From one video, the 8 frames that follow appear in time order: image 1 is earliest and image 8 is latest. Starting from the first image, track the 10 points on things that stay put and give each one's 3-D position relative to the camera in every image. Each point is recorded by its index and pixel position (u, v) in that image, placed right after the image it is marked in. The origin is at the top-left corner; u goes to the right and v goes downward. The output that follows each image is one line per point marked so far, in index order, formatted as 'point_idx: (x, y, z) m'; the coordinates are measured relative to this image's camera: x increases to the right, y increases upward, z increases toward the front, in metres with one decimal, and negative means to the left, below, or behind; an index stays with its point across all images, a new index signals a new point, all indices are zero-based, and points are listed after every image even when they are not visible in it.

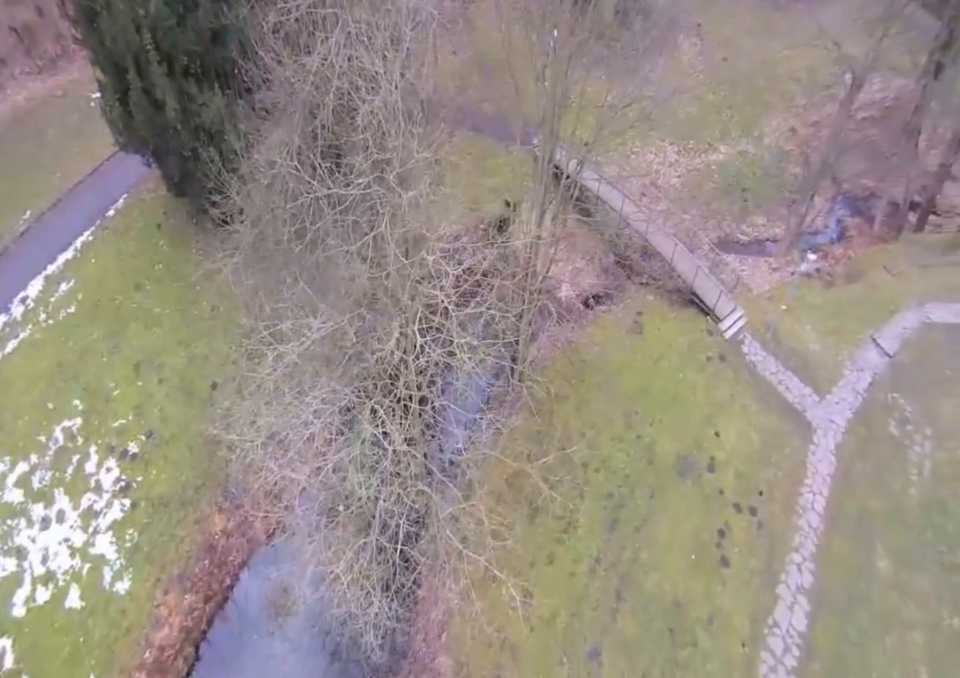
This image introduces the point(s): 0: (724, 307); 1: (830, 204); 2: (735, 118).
0: (+5.0, +0.7, +12.4) m
1: (+9.0, +3.4, +15.1) m
2: (+7.2, +6.1, +16.3) m
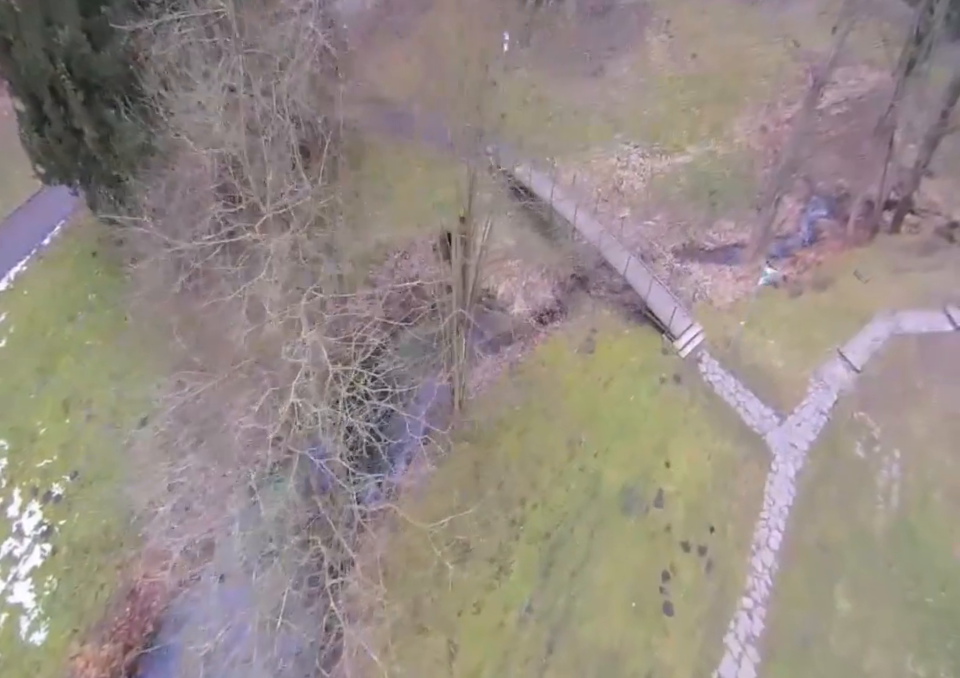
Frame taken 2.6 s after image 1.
0: (+3.8, +0.3, +11.6) m
1: (+7.8, +3.2, +14.3) m
2: (+5.9, +5.8, +15.4) m
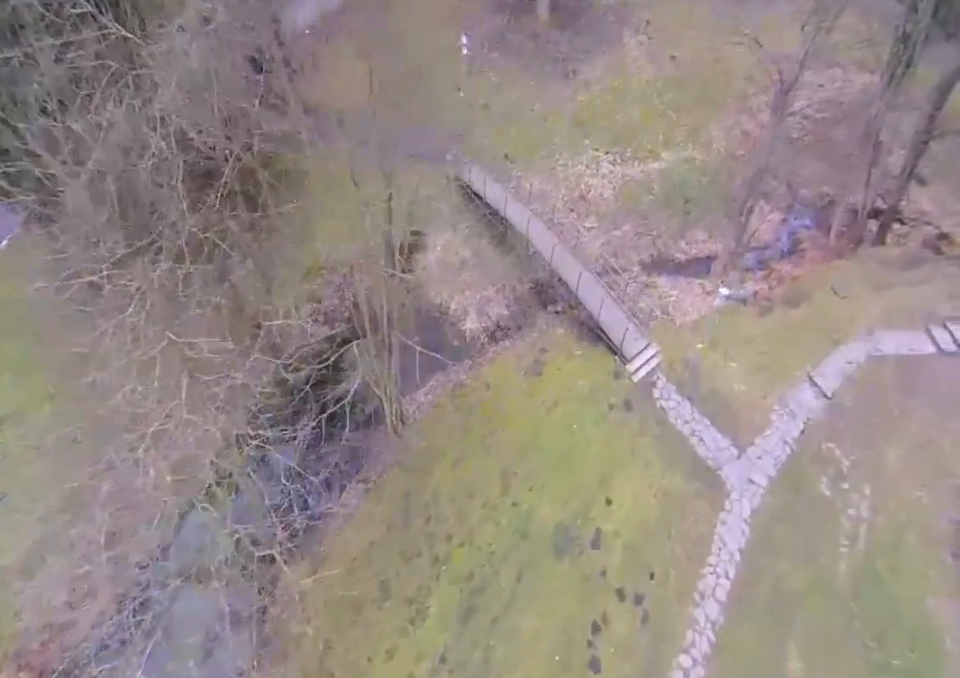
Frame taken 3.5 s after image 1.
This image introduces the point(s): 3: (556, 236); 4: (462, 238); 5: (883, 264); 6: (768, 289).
0: (+2.7, -0.1, +10.8) m
1: (+6.8, +2.8, +13.3) m
2: (+5.0, +5.3, +14.5) m
3: (+1.5, +2.2, +12.5) m
4: (-0.4, +2.2, +13.1) m
5: (+8.0, +1.5, +11.7) m
6: (+5.7, +1.0, +11.7) m
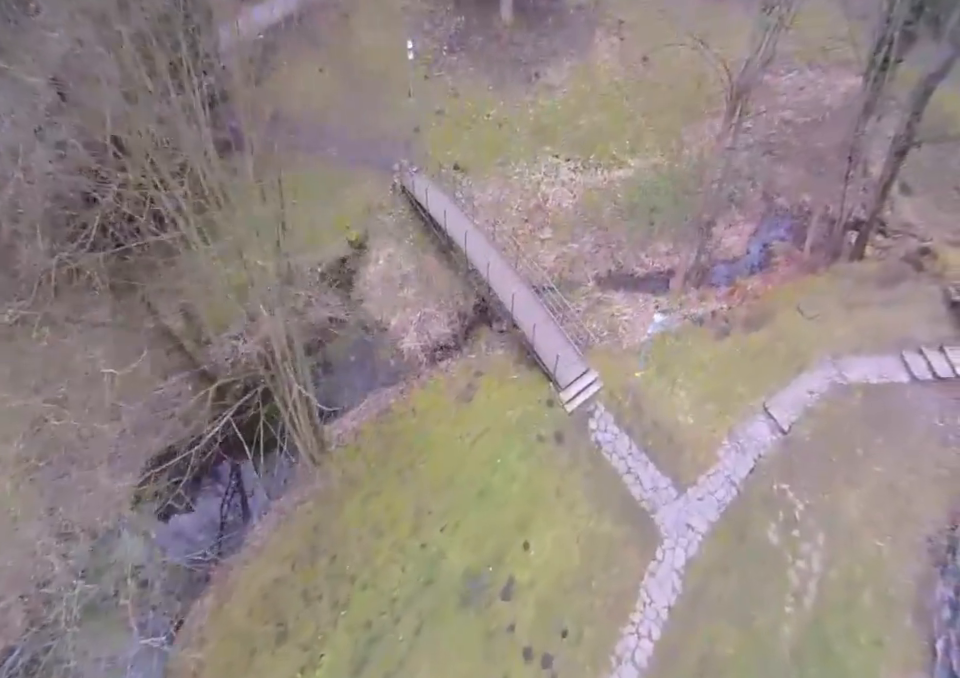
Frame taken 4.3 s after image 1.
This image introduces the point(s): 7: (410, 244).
0: (+1.5, -0.5, +9.9) m
1: (+5.7, +2.3, +12.3) m
2: (+3.9, +4.9, +13.6) m
3: (+0.3, +1.8, +11.7) m
4: (-1.5, +1.8, +12.3) m
5: (+6.8, +1.0, +10.6) m
6: (+4.5, +0.6, +10.7) m
7: (-1.4, +2.0, +12.4) m
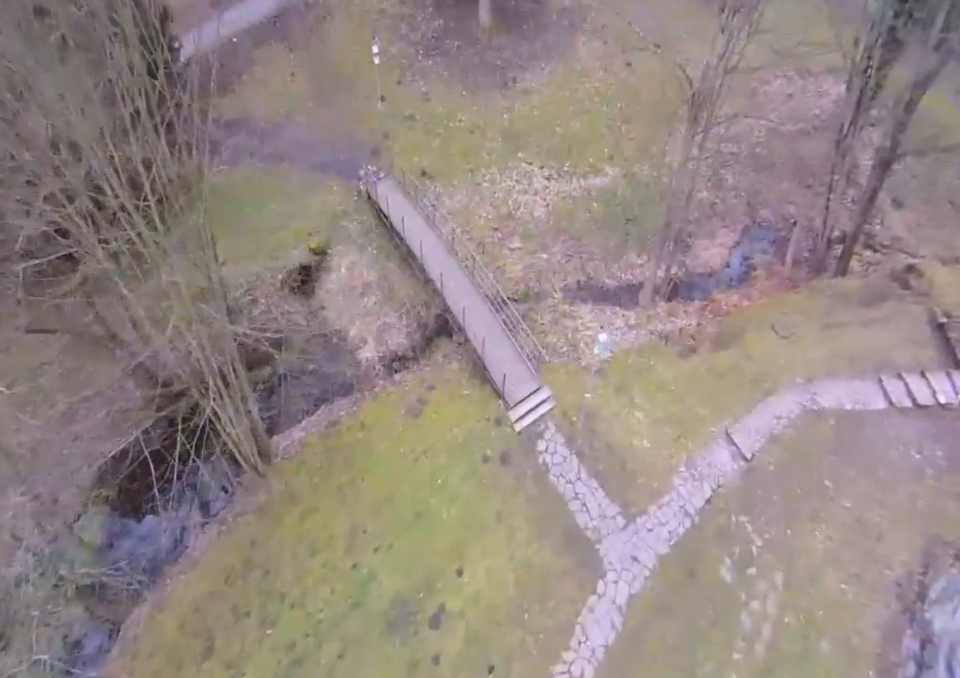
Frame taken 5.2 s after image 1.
0: (+0.6, -0.7, +9.3) m
1: (+5.0, +1.9, +11.7) m
2: (+3.4, +4.5, +13.1) m
3: (-0.4, +1.6, +11.2) m
4: (-2.2, +1.6, +11.9) m
5: (+6.0, +0.7, +9.9) m
6: (+3.8, +0.2, +10.1) m
7: (-2.1, +1.8, +12.0) m
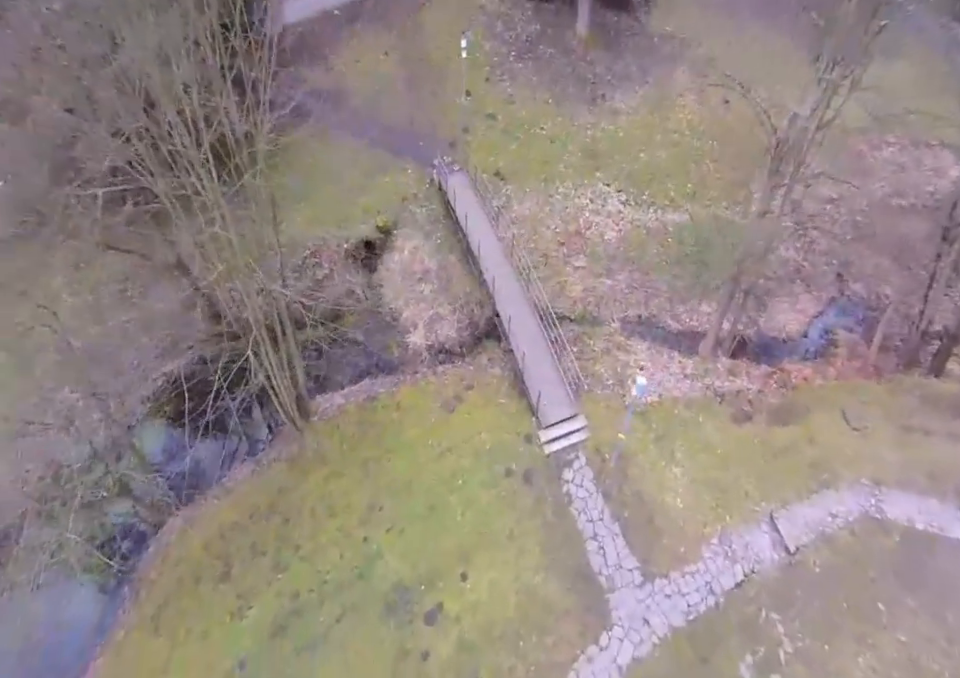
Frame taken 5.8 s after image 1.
0: (+1.1, -1.2, +8.6) m
1: (+6.0, +0.6, +10.7) m
2: (+5.0, +3.4, +12.2) m
3: (+0.6, +1.2, +10.6) m
4: (-1.1, +1.6, +11.4) m
5: (+6.7, -0.9, +8.9) m
6: (+4.4, -0.8, +9.2) m
7: (-1.0, +1.8, +11.5) m
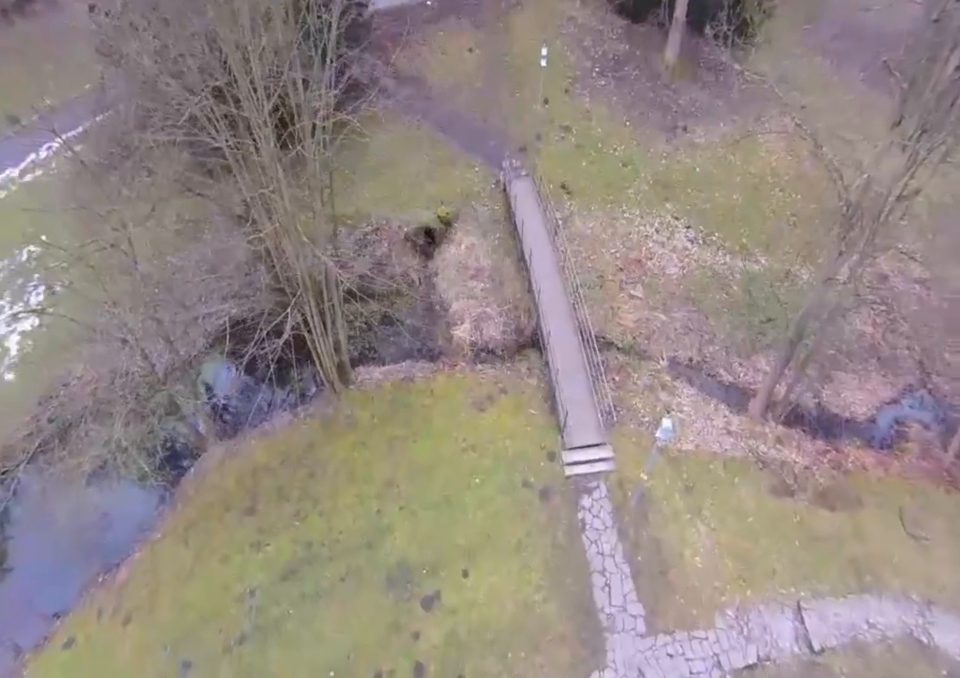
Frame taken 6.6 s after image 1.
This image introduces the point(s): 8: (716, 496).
0: (+1.5, -1.5, +8.4) m
1: (+6.7, -0.7, +10.3) m
2: (+6.2, +2.3, +11.9) m
3: (+1.5, +0.9, +10.4) m
4: (-0.1, +1.5, +11.3) m
5: (+7.1, -2.2, +8.5) m
6: (+4.8, -1.8, +8.8) m
7: (+0.1, +1.7, +11.3) m
8: (+3.3, -2.2, +8.2) m
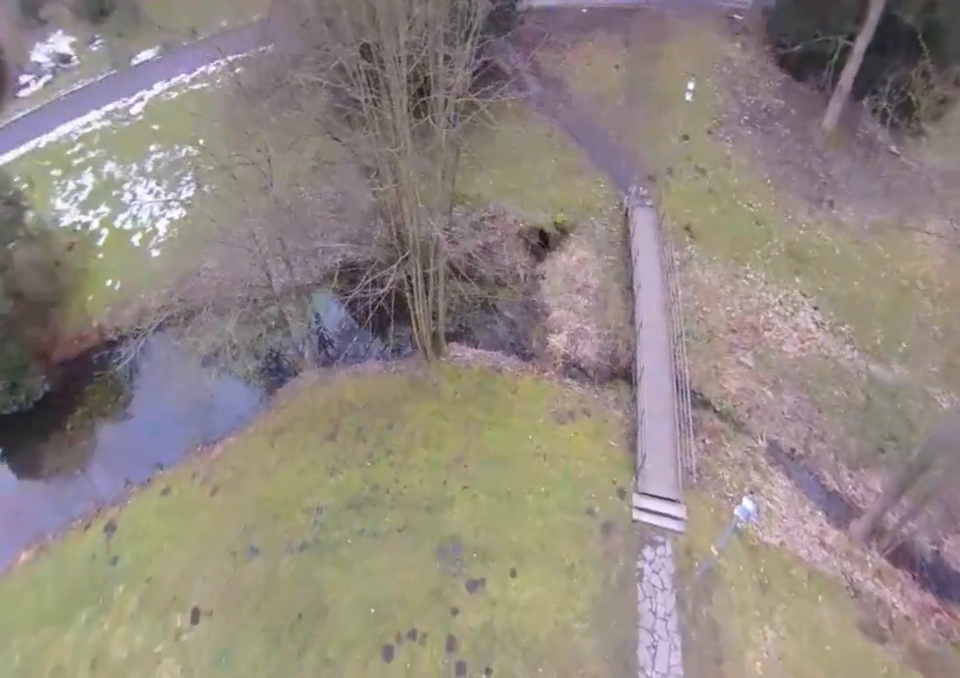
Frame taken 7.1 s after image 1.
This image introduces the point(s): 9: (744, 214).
0: (+2.6, -2.0, +8.5) m
1: (+7.9, -2.6, +10.1) m
2: (+8.3, +0.4, +11.7) m
3: (+3.3, +0.3, +10.4) m
4: (+2.0, +1.3, +11.4) m
5: (+7.8, -4.1, +8.3) m
6: (+5.7, -3.1, +8.7) m
7: (+2.2, +1.4, +11.4) m
8: (+4.1, -3.1, +8.2) m
9: (+5.4, +2.7, +12.5) m
